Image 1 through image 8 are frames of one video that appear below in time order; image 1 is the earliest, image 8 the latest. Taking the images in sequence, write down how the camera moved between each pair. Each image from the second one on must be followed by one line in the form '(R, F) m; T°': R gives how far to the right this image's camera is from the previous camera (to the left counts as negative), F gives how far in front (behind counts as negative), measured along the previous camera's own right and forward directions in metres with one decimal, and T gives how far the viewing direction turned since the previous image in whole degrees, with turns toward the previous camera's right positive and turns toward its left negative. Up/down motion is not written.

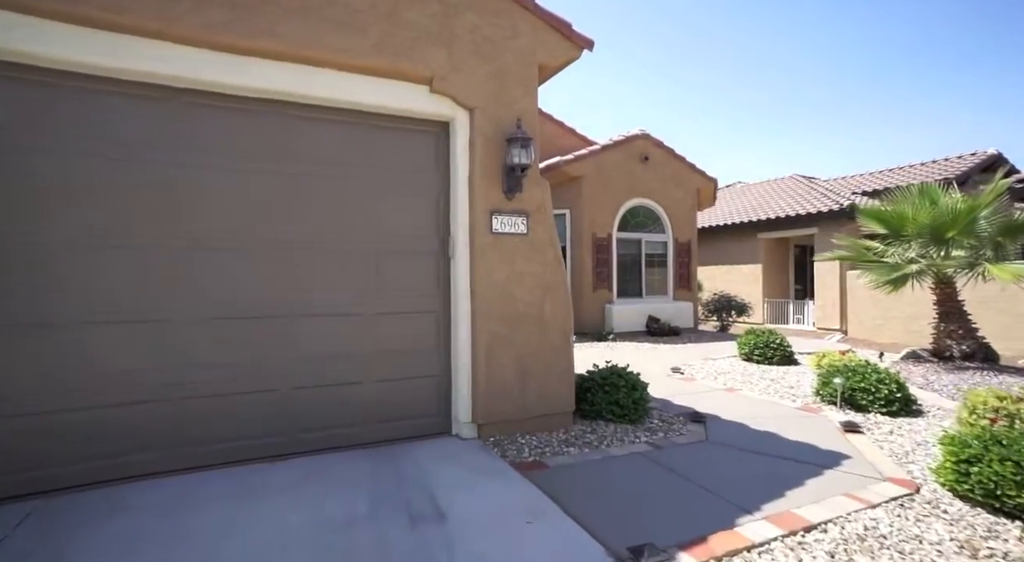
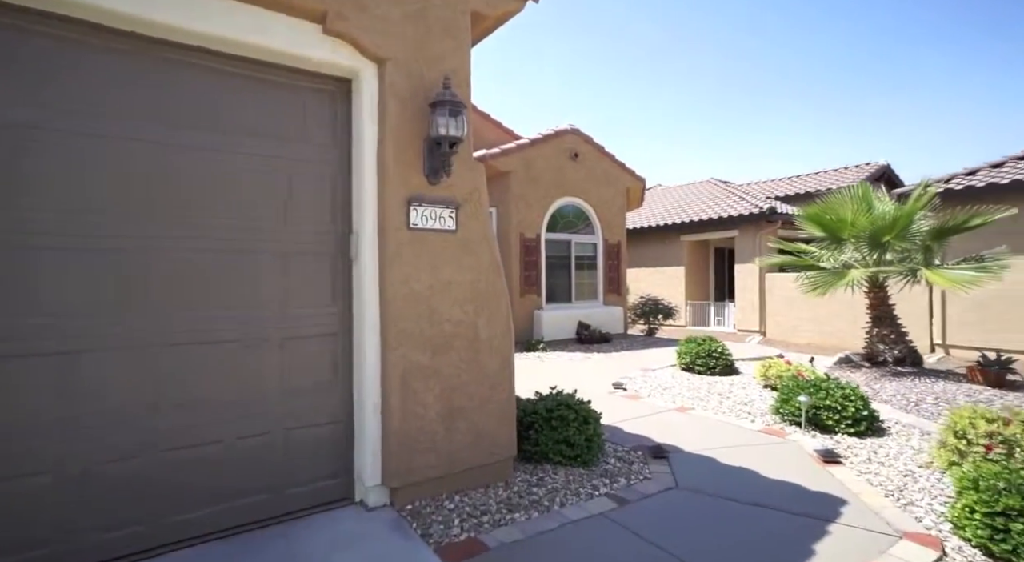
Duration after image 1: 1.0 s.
(0.0, +1.2) m; +9°
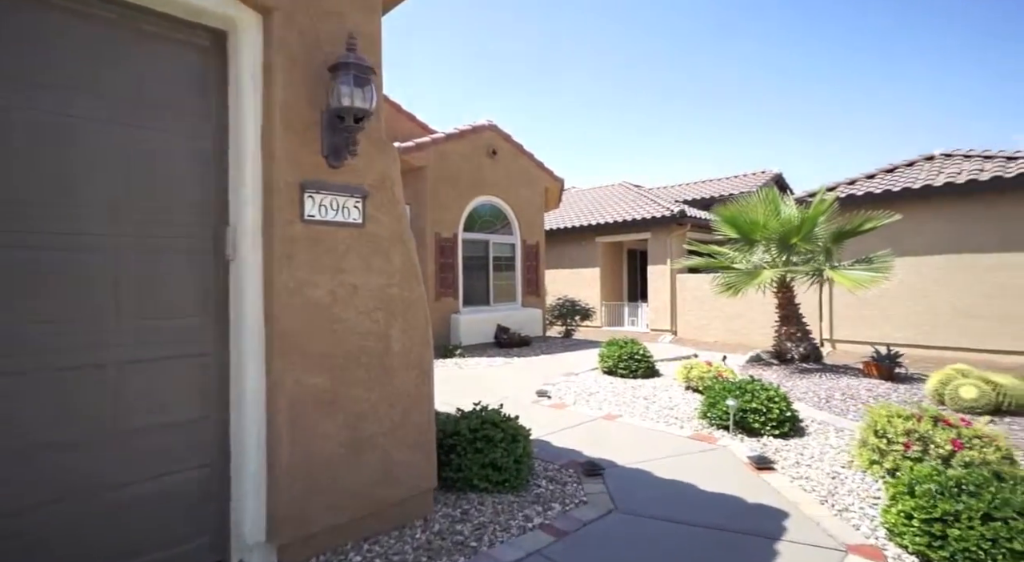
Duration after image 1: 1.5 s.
(0.0, +0.6) m; +9°
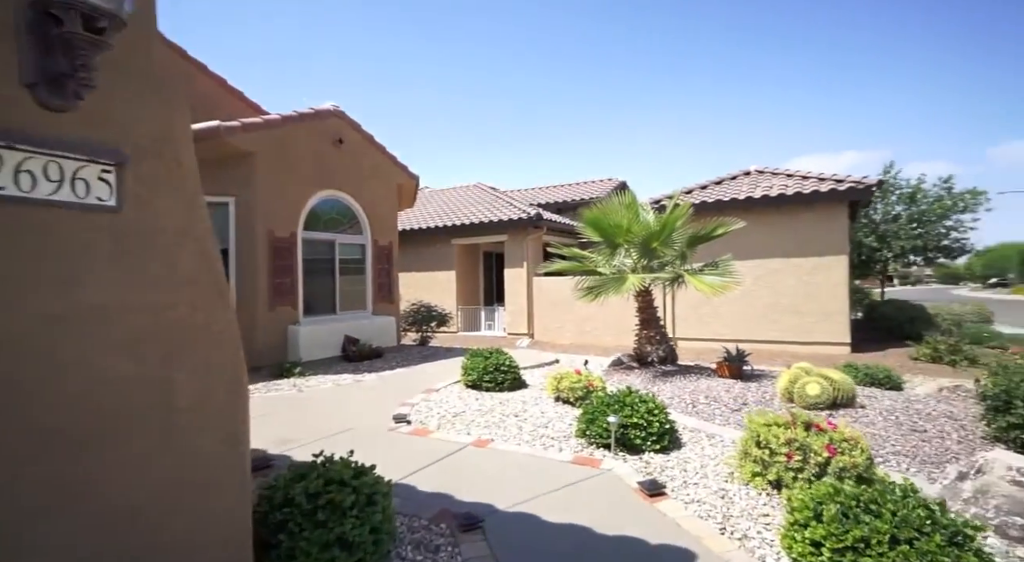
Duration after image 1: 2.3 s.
(0.0, +0.9) m; +16°
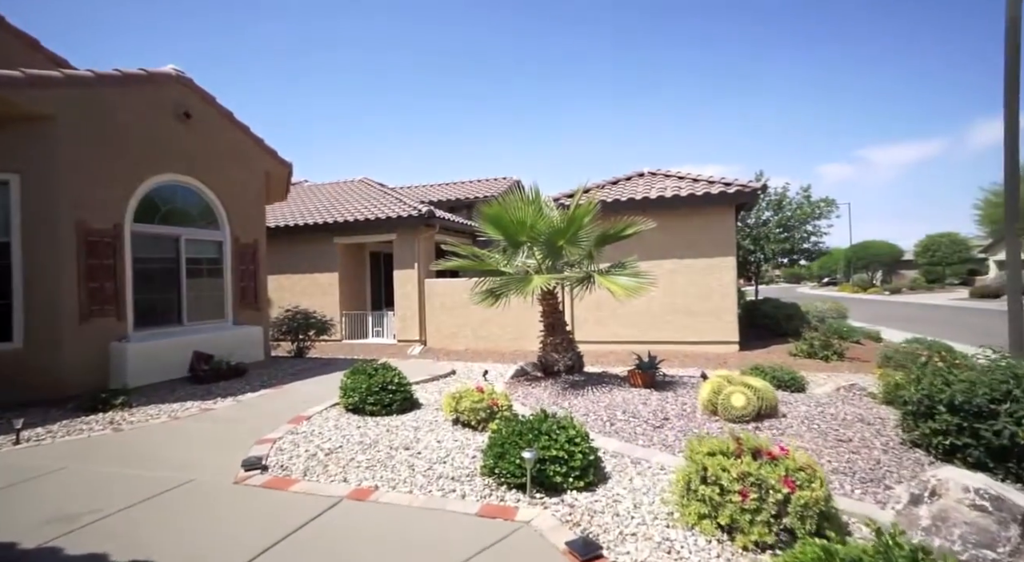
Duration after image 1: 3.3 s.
(0.0, +1.2) m; +11°
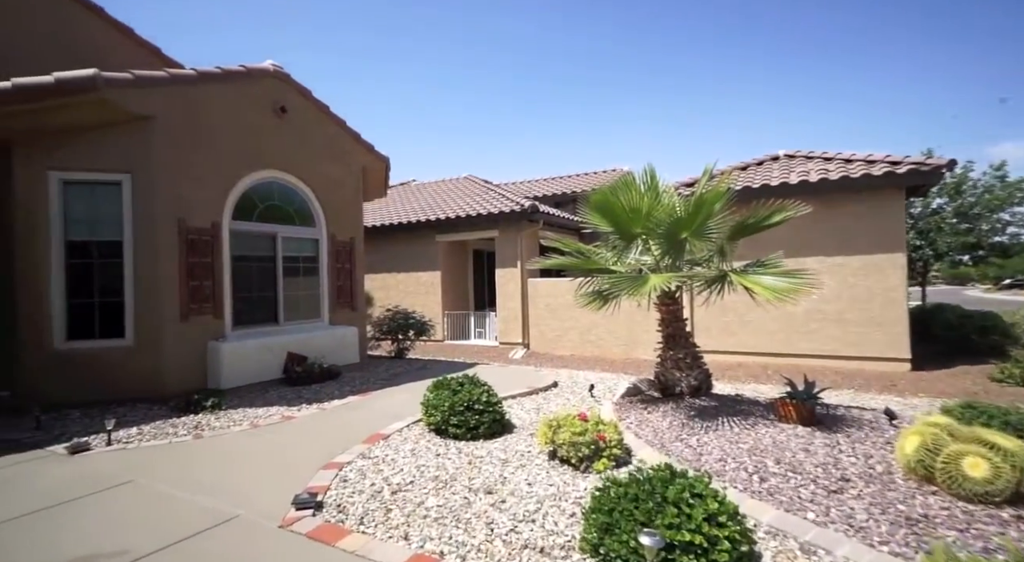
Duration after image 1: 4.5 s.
(0.0, +1.3) m; -12°
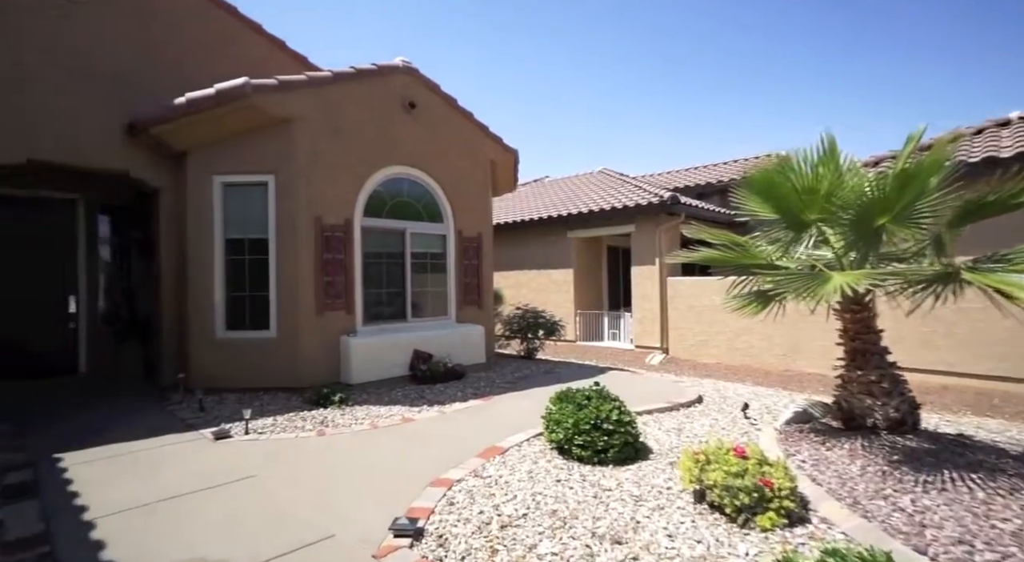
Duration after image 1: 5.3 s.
(0.0, +0.9) m; -14°
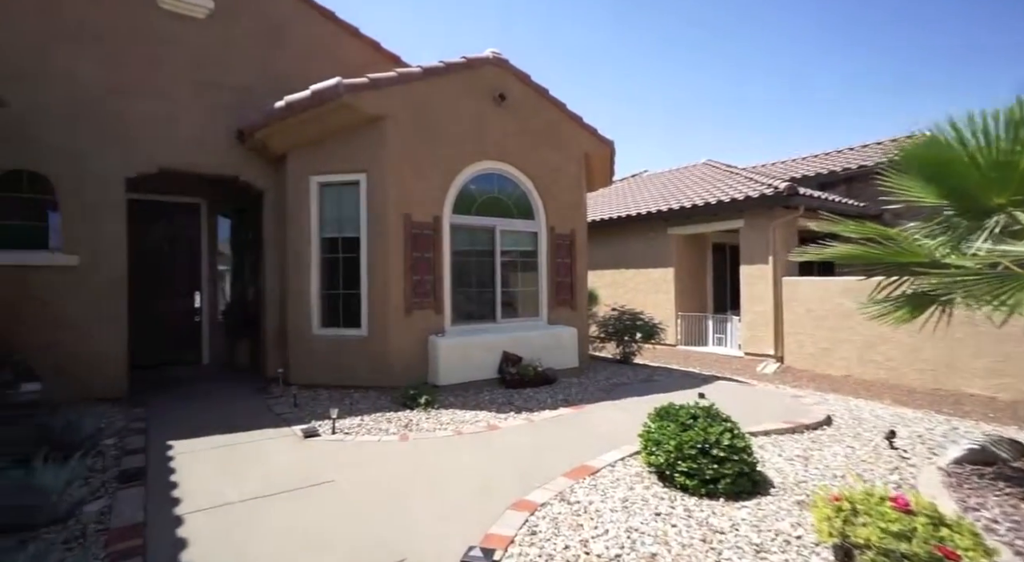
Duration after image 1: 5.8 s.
(0.0, +0.6) m; -10°
